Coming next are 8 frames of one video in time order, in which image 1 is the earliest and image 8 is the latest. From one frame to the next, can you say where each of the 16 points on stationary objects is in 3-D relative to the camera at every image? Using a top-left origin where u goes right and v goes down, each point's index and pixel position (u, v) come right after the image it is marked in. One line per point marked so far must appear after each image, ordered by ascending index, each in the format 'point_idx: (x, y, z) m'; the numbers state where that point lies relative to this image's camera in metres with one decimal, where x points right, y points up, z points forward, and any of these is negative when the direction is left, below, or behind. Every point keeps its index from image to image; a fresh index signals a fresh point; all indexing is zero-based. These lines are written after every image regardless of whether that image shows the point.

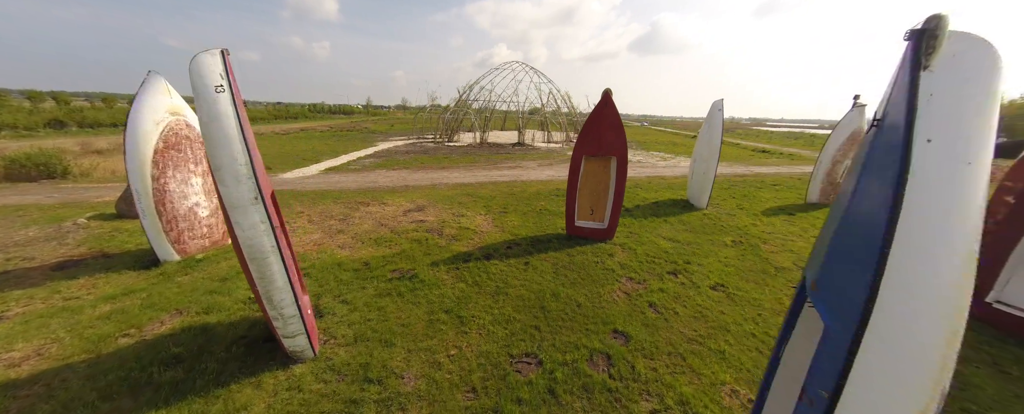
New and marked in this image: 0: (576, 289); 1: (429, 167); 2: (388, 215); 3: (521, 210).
0: (+1.0, -1.3, +4.8) m
1: (-3.9, +1.9, +14.5) m
2: (-3.1, -0.2, +7.8) m
3: (+0.2, -0.1, +8.4) m
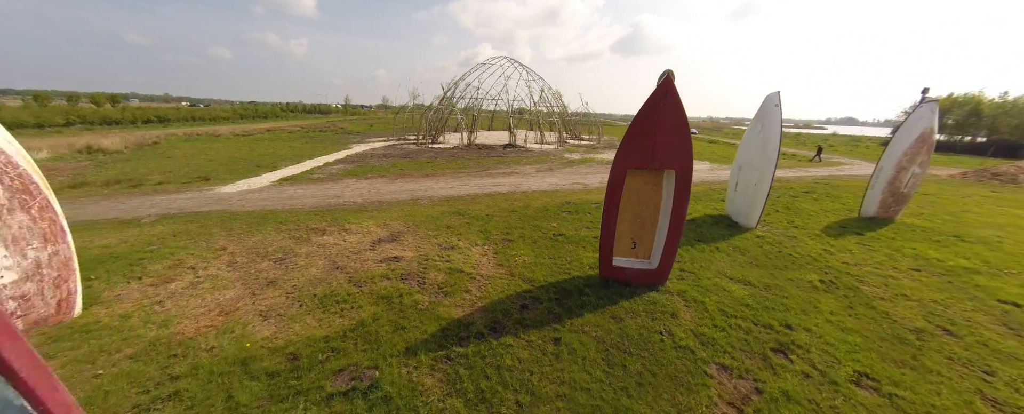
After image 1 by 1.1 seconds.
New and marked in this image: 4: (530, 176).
0: (+1.3, -1.8, +2.8) m
1: (-4.1, +1.3, +12.3) m
2: (-3.0, -0.8, +5.7) m
3: (+0.3, -0.6, +6.5) m
4: (+0.7, +1.2, +12.5) m
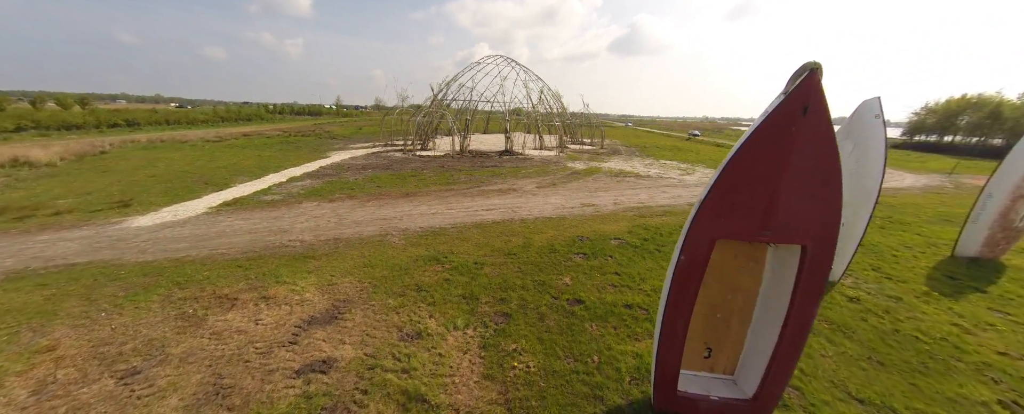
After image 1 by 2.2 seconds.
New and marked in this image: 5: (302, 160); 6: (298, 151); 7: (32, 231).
0: (+1.2, -2.6, +0.9) m
1: (-4.2, +0.5, +10.4) m
2: (-3.0, -1.6, +3.7) m
3: (+0.3, -1.4, +4.5) m
4: (+0.6, +0.4, +10.6) m
5: (-11.0, +2.4, +16.2) m
6: (-13.6, +3.5, +19.6) m
7: (-10.0, -0.5, +6.4) m
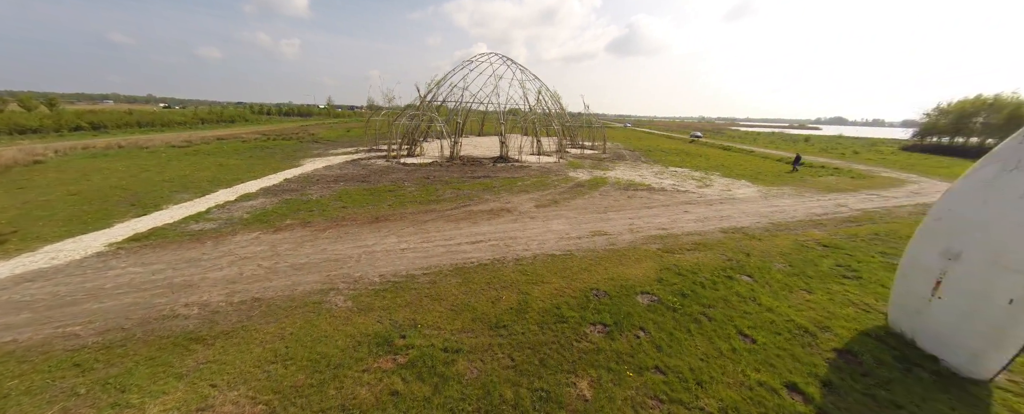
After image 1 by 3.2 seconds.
0: (+1.1, -3.3, -1.0) m
1: (-4.4, -0.2, +8.5) m
2: (-3.1, -2.3, +1.8) m
3: (+0.1, -2.1, +2.7) m
4: (+0.4, -0.3, +8.7) m
5: (-11.3, +1.7, +14.3) m
6: (-13.8, +2.8, +17.7) m
7: (-10.1, -1.2, +4.5) m
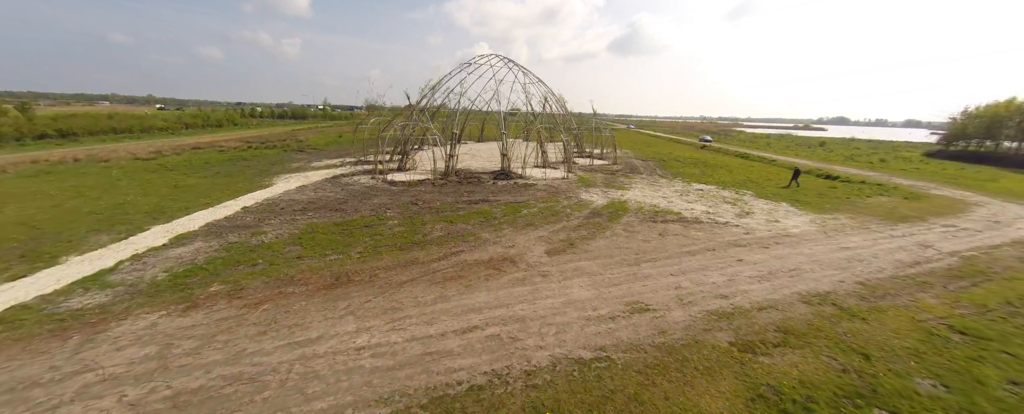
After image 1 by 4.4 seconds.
0: (+1.2, -4.4, -3.1) m
1: (-4.3, -1.4, +6.4) m
2: (-3.1, -3.5, -0.3) m
3: (+0.2, -3.3, +0.6) m
4: (+0.5, -1.4, +6.6) m
5: (-11.1, +0.5, +12.2) m
6: (-13.7, +1.7, +15.6) m
7: (-10.0, -2.4, +2.4) m
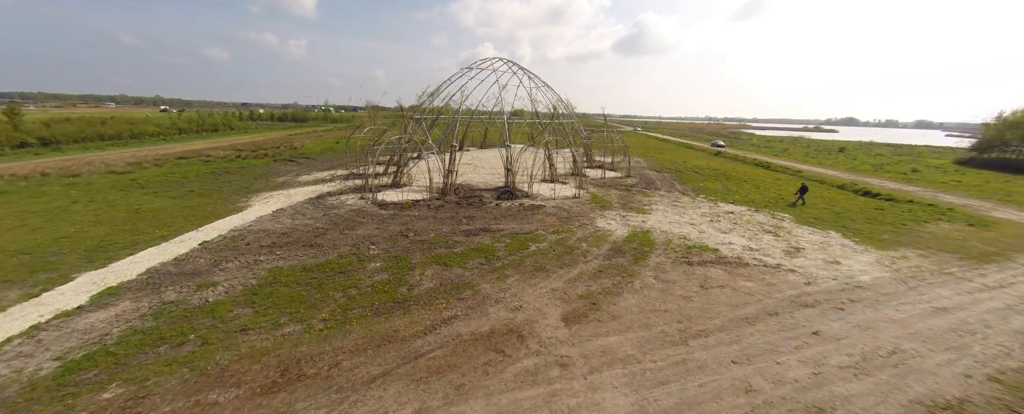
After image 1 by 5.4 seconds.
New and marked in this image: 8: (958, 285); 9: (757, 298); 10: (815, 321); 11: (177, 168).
0: (+1.2, -5.5, -4.8) m
1: (-4.2, -2.4, +4.8) m
2: (-3.0, -4.5, -1.9) m
3: (+0.3, -4.3, -1.1) m
4: (+0.6, -2.5, +4.9) m
5: (-10.9, -0.5, +10.7) m
6: (-13.4, +0.7, +14.1) m
7: (-9.9, -3.4, +0.9) m
8: (+11.2, -1.9, +7.8) m
9: (+5.4, -2.0, +6.9) m
10: (+6.0, -2.2, +6.2) m
11: (-20.1, +2.3, +18.6) m
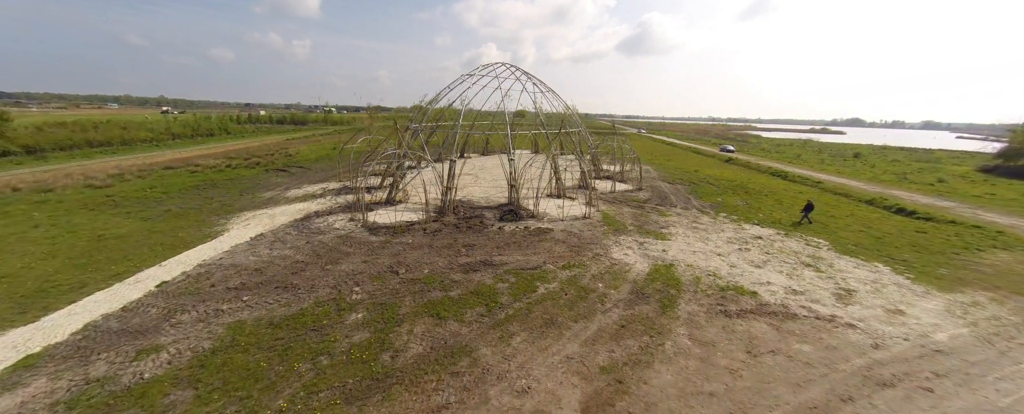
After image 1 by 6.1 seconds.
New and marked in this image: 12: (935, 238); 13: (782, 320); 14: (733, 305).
0: (+1.2, -6.4, -6.0) m
1: (-4.1, -3.3, +3.5) m
2: (-3.0, -5.4, -3.1) m
3: (+0.3, -5.2, -2.4) m
4: (+0.7, -3.4, +3.7) m
5: (-10.8, -1.3, +9.5) m
6: (-13.2, -0.2, +13.0) m
7: (-9.9, -4.2, -0.3) m
8: (+11.3, -2.9, +6.5) m
9: (+5.6, -2.9, +5.6) m
10: (+6.1, -3.2, +4.9) m
11: (-19.8, +1.5, +17.6) m
12: (+17.6, -1.2, +12.9) m
13: (+6.1, -2.5, +7.0) m
14: (+5.4, -2.3, +7.6) m
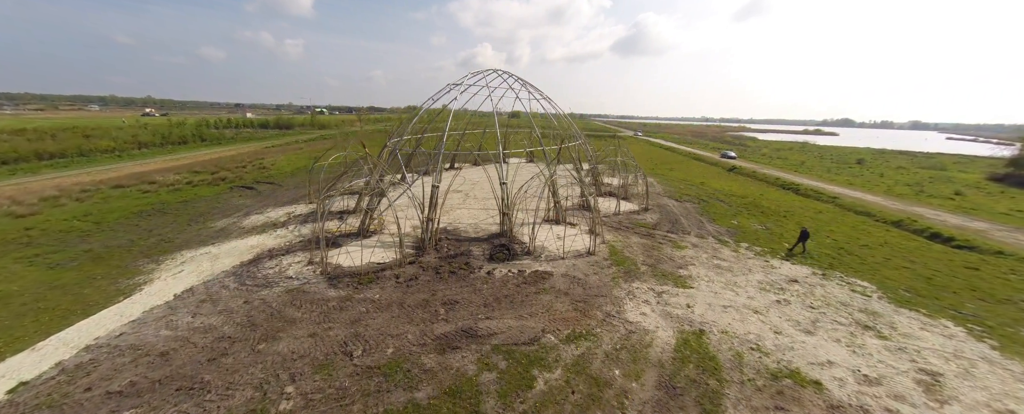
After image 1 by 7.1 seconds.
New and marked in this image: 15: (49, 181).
0: (+1.2, -7.7, -8.0) m
1: (-4.2, -4.6, +1.5) m
2: (-3.0, -6.7, -5.2) m
3: (+0.3, -6.5, -4.4) m
4: (+0.6, -4.7, +1.7) m
5: (-11.0, -2.7, +7.4) m
6: (-13.5, -1.5, +10.8) m
7: (-10.0, -5.6, -2.4) m
8: (+11.1, -4.2, +4.7) m
9: (+5.4, -4.2, +3.7) m
10: (+6.0, -4.5, +3.0) m
11: (-20.2, +0.1, +15.3) m
12: (+17.3, -2.4, +11.2) m
13: (+5.9, -3.8, +5.1) m
14: (+5.2, -3.6, +5.7) m
15: (-27.9, +1.6, +18.8) m
